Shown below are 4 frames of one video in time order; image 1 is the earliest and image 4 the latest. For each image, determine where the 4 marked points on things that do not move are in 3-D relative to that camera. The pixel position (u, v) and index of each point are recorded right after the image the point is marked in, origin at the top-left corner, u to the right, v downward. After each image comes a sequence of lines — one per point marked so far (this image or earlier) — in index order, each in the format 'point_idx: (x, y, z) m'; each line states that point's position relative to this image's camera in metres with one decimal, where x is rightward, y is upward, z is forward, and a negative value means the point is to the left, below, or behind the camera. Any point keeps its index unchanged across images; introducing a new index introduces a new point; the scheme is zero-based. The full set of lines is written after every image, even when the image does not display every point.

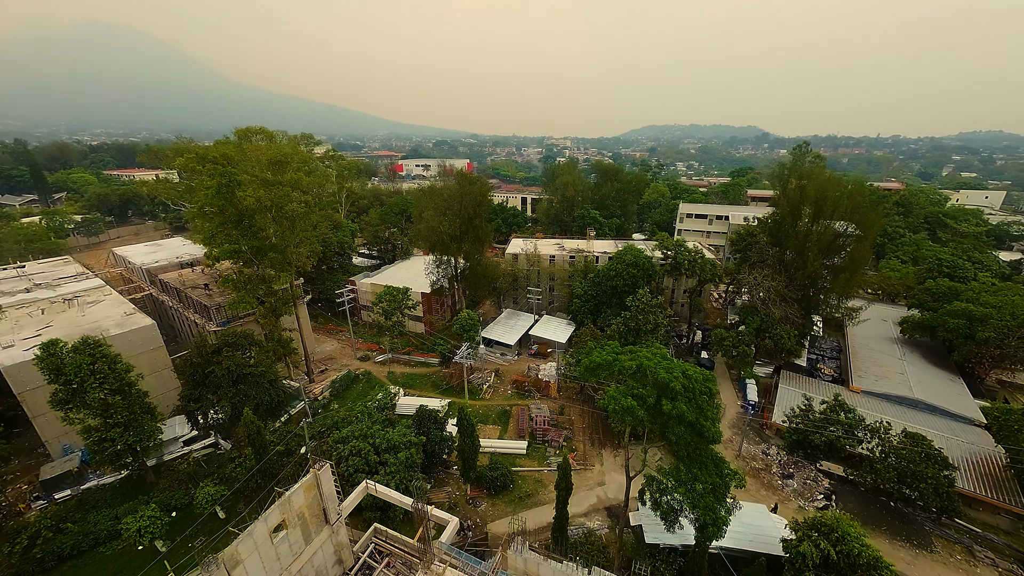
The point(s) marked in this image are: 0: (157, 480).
0: (-15.4, -8.3, +17.1) m
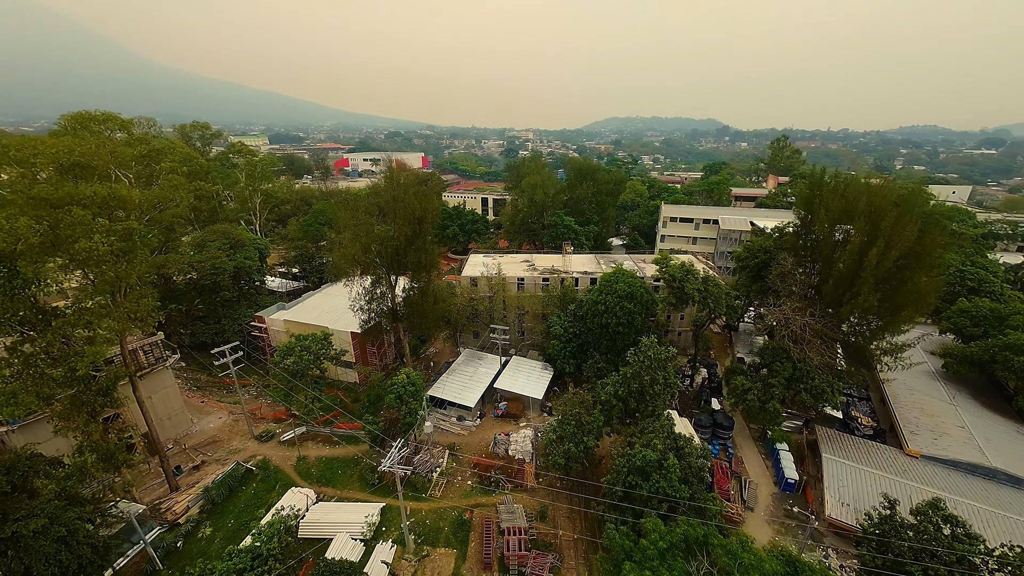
0: (-16.4, -11.0, +9.4) m
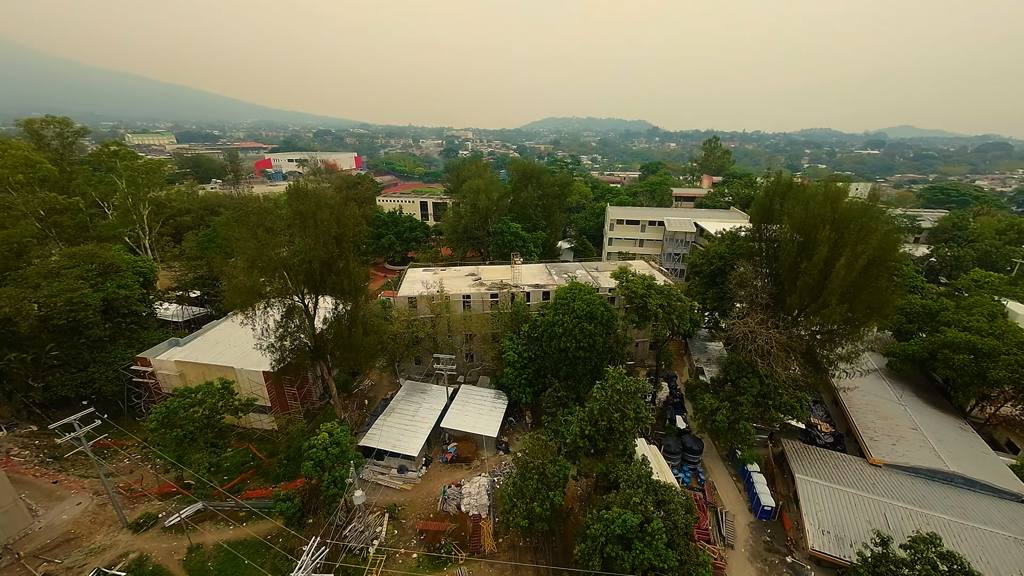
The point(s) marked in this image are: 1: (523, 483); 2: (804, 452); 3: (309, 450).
0: (-16.7, -12.8, +4.6) m
1: (+0.4, -6.7, +13.5) m
2: (+12.8, -7.1, +17.3) m
3: (-7.1, -5.7, +14.0) m
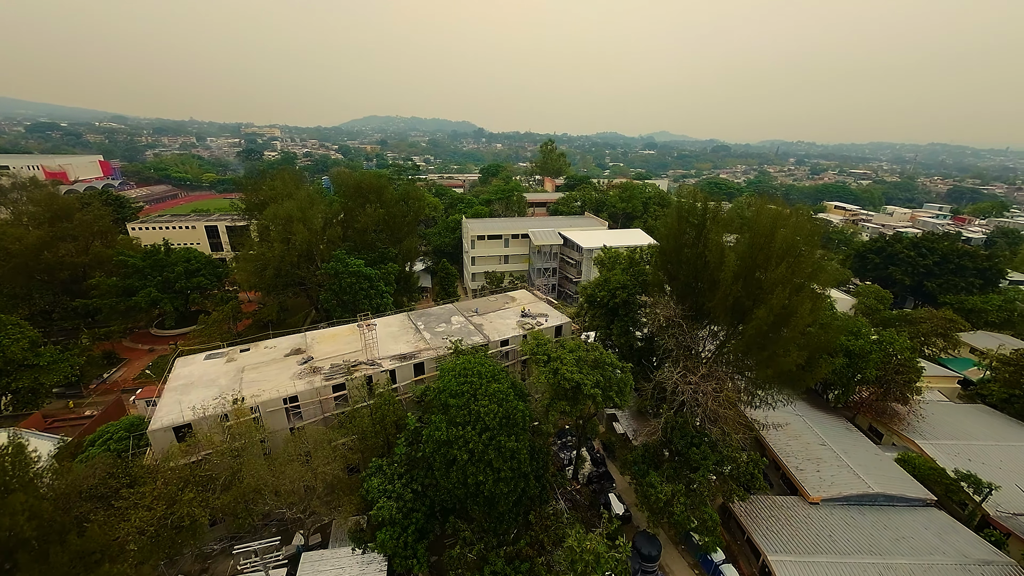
0: (-12.5, -17.6, -7.6) m
1: (-0.9, -9.4, +6.8) m
2: (+9.1, -8.4, +15.0) m
3: (-8.1, -9.5, +4.5) m
